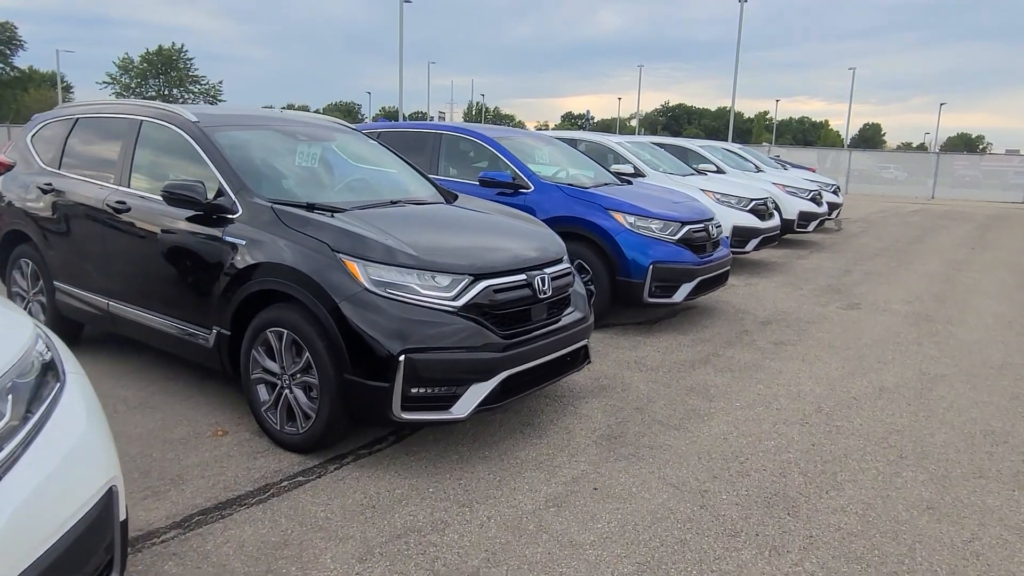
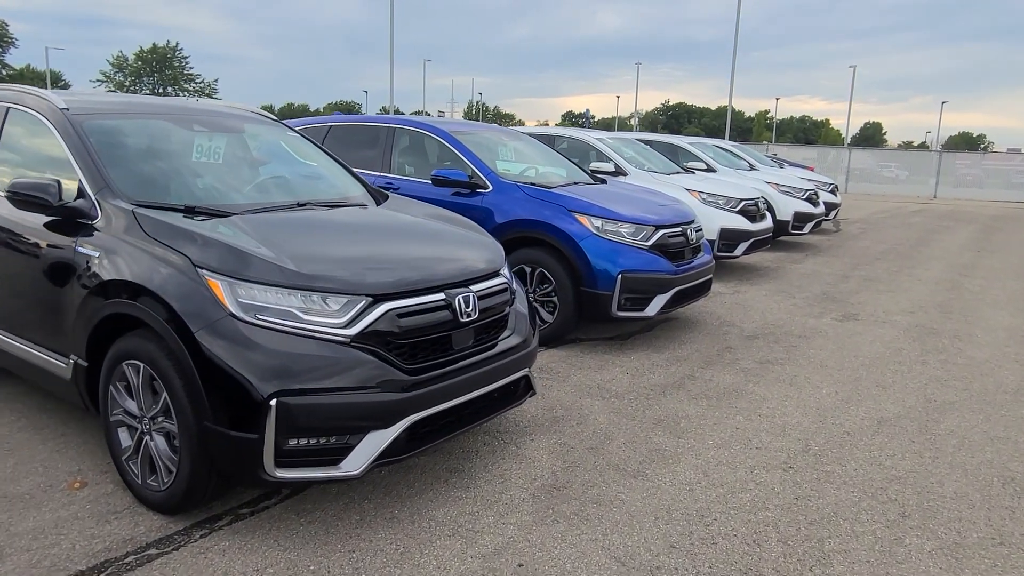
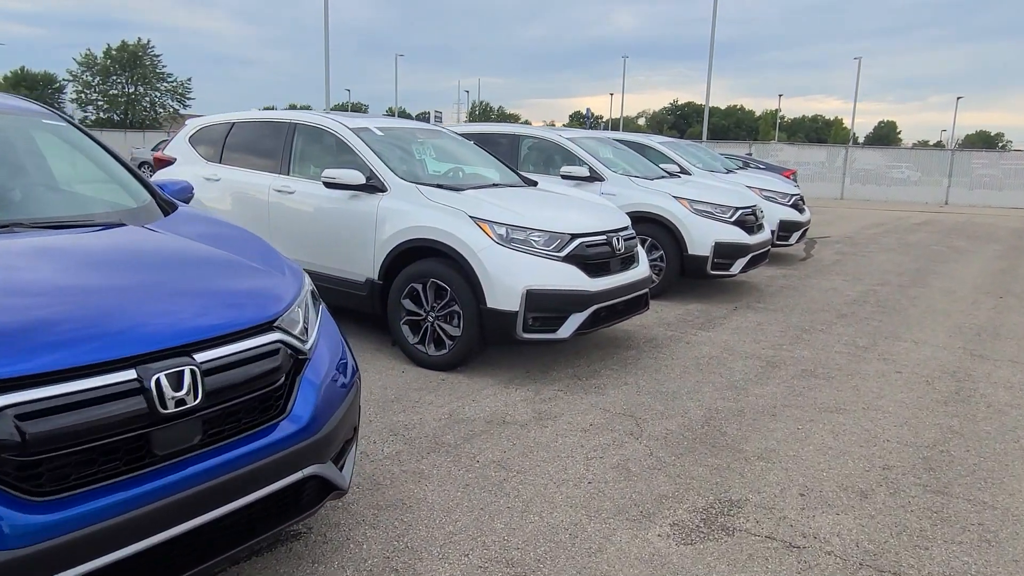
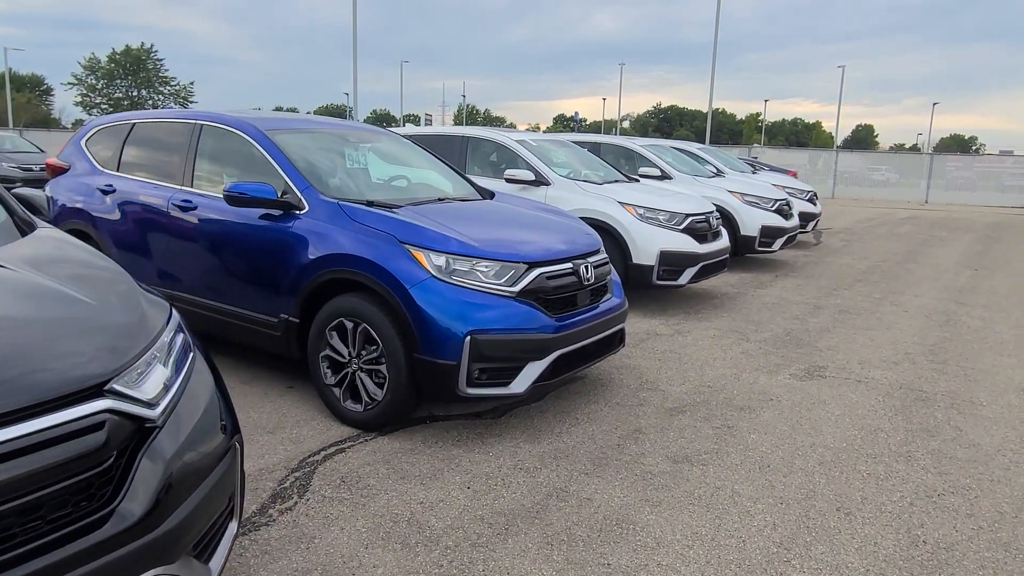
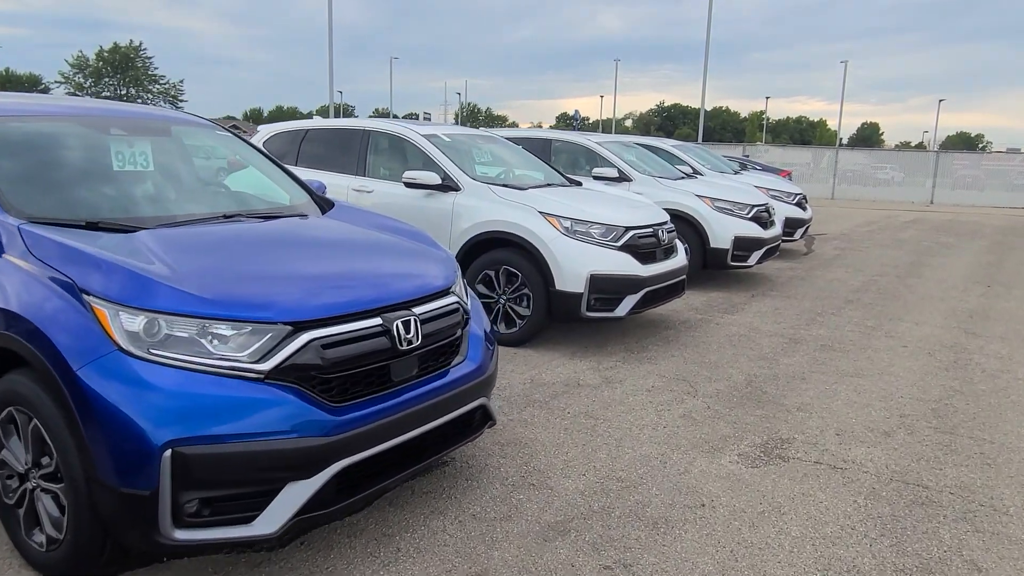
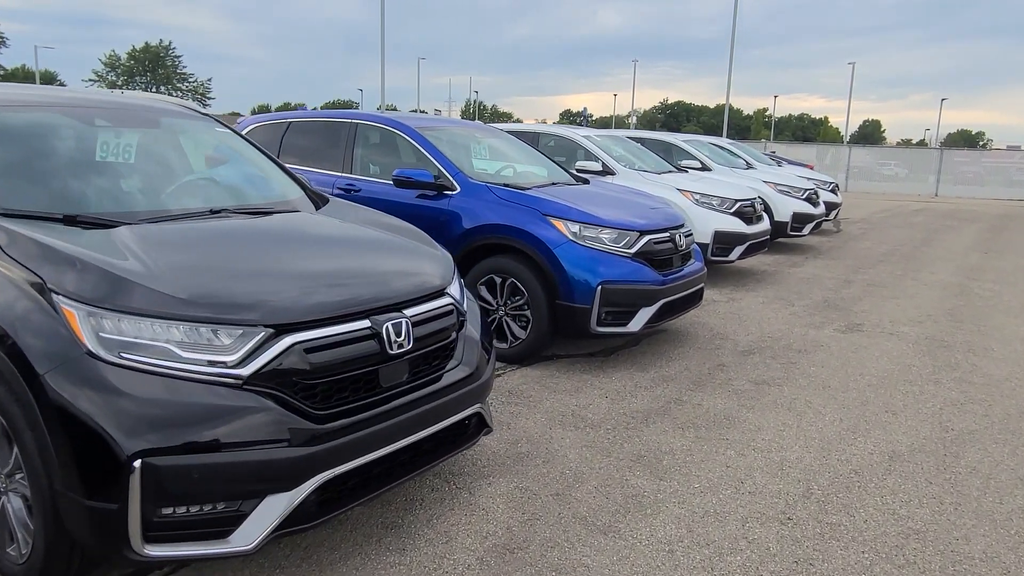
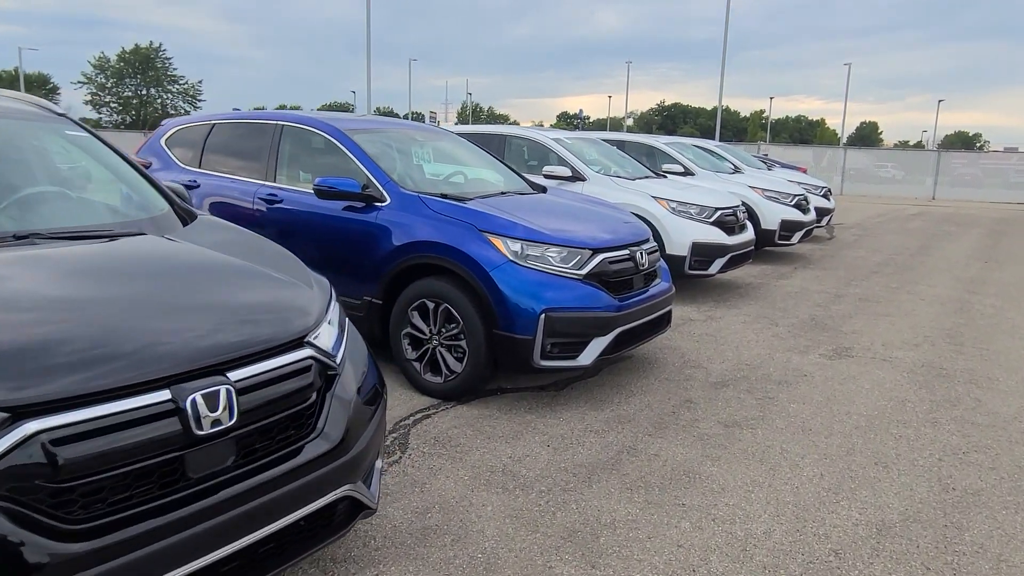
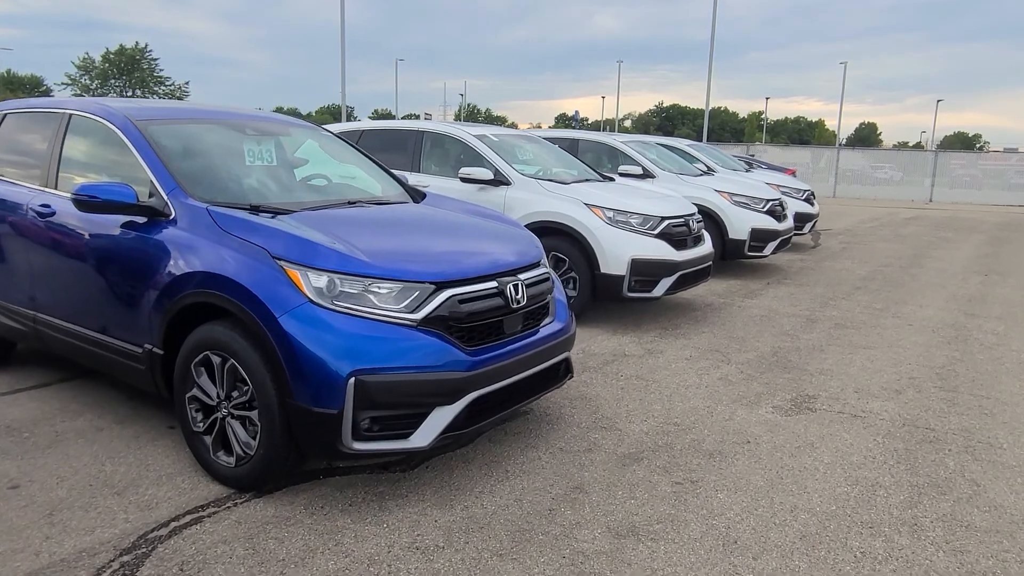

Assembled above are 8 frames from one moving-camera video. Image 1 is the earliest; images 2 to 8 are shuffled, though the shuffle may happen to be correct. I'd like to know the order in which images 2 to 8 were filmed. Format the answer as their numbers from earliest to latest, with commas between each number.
2, 6, 7, 4, 8, 5, 3
